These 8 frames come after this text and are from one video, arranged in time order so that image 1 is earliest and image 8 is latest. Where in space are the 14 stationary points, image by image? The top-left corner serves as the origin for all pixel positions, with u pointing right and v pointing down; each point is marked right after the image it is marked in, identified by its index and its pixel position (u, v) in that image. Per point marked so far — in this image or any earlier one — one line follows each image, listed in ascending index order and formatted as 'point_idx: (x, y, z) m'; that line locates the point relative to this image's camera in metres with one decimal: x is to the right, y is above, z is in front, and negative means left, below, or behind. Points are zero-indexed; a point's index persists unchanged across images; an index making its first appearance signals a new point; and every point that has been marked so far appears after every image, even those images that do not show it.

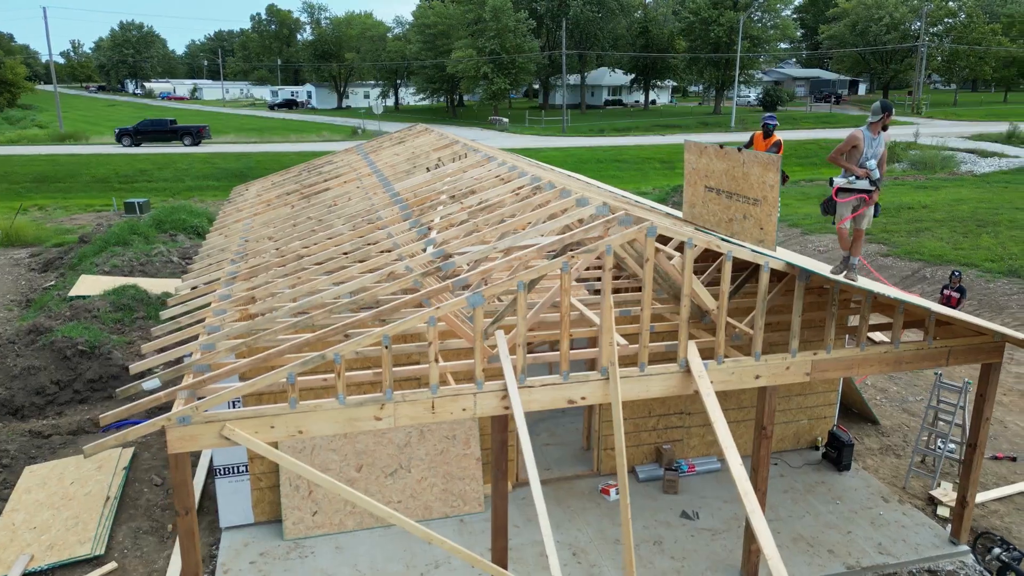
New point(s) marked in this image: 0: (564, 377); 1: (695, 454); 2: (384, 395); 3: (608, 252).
0: (+0.4, -0.6, +5.1) m
1: (+2.0, -1.8, +7.9) m
2: (-0.9, -0.7, +4.8) m
3: (+0.7, +0.3, +5.0) m
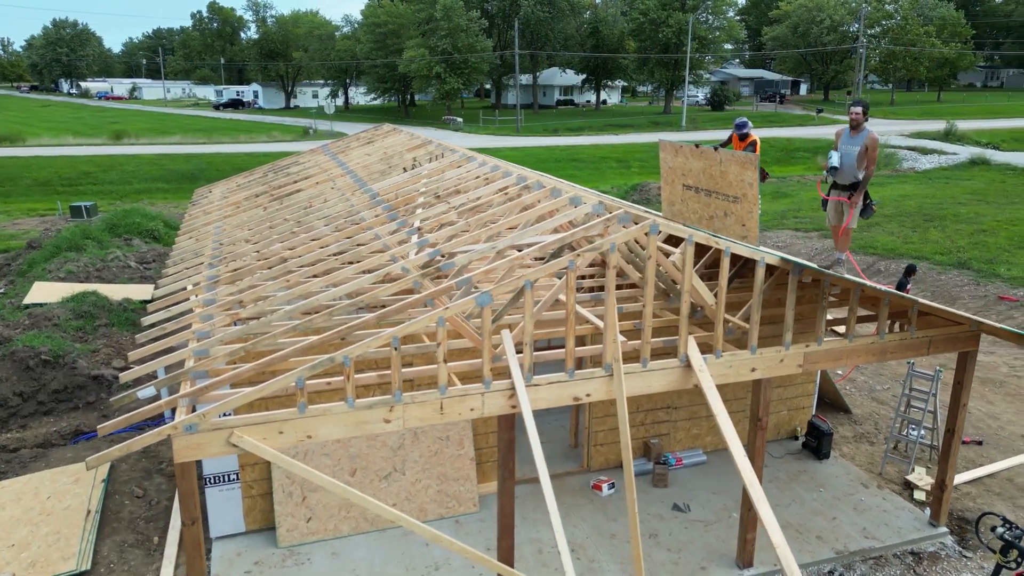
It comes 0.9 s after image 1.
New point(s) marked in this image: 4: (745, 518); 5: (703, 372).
0: (+0.4, -0.6, +5.1) m
1: (+1.9, -1.8, +8.0) m
2: (-0.8, -0.7, +4.7) m
3: (+0.8, +0.3, +5.1) m
4: (+2.0, -2.0, +6.1) m
5: (+1.4, -0.6, +5.2) m
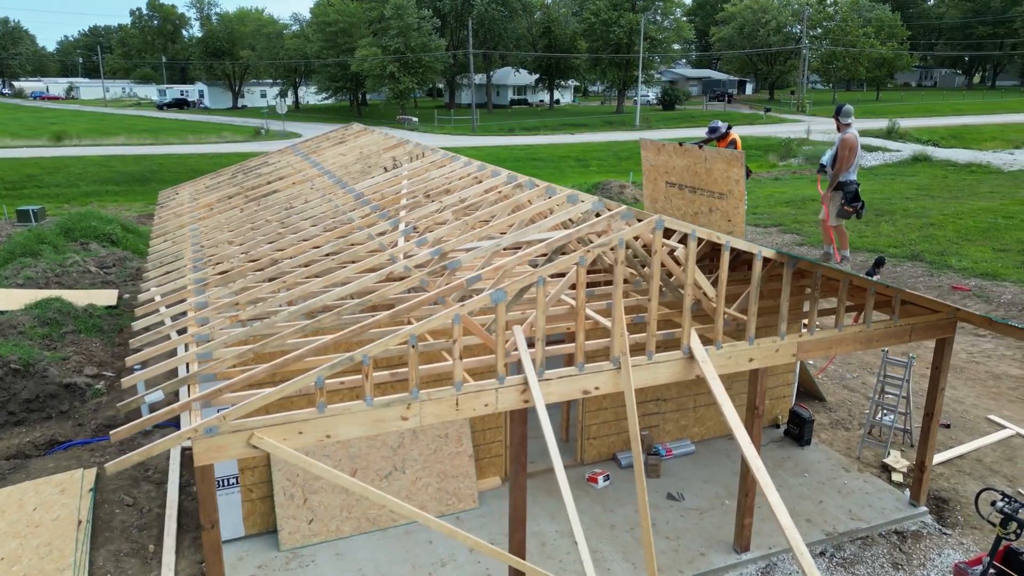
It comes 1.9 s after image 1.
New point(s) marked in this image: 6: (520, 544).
0: (+0.5, -0.6, +5.2) m
1: (+1.8, -1.7, +8.2) m
2: (-0.7, -0.7, +4.7) m
3: (+0.8, +0.3, +5.2) m
4: (+2.1, -2.0, +6.3) m
5: (+1.5, -0.6, +5.4) m
6: (+0.1, -2.0, +5.4) m
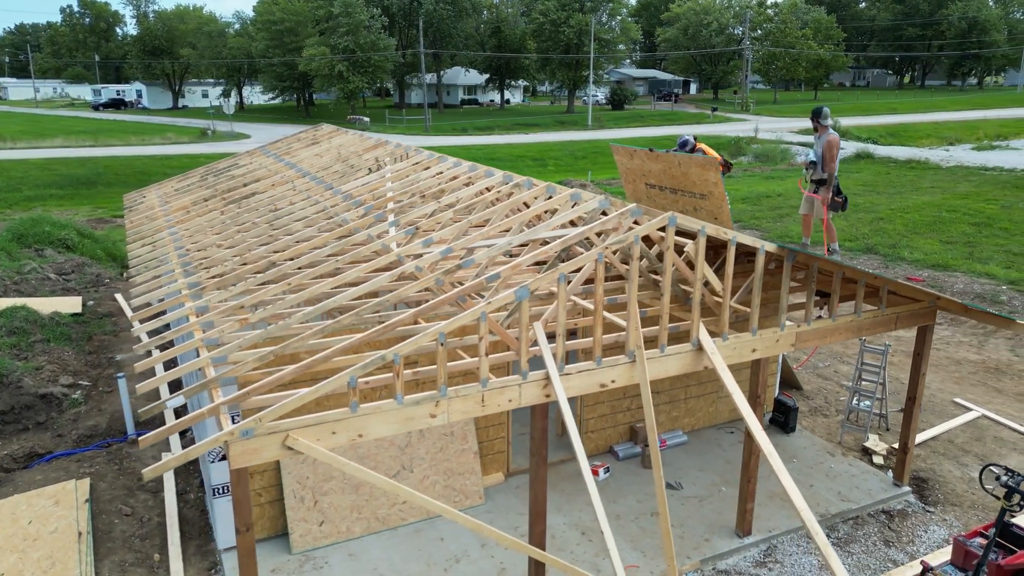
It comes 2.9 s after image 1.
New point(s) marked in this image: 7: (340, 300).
0: (+0.6, -0.6, +5.4) m
1: (+1.8, -1.7, +8.4) m
2: (-0.5, -0.7, +4.8) m
3: (+0.9, +0.4, +5.4) m
4: (+2.2, -1.9, +6.6) m
5: (+1.6, -0.5, +5.6) m
6: (+0.2, -1.9, +5.5) m
7: (-1.4, -0.1, +5.6) m
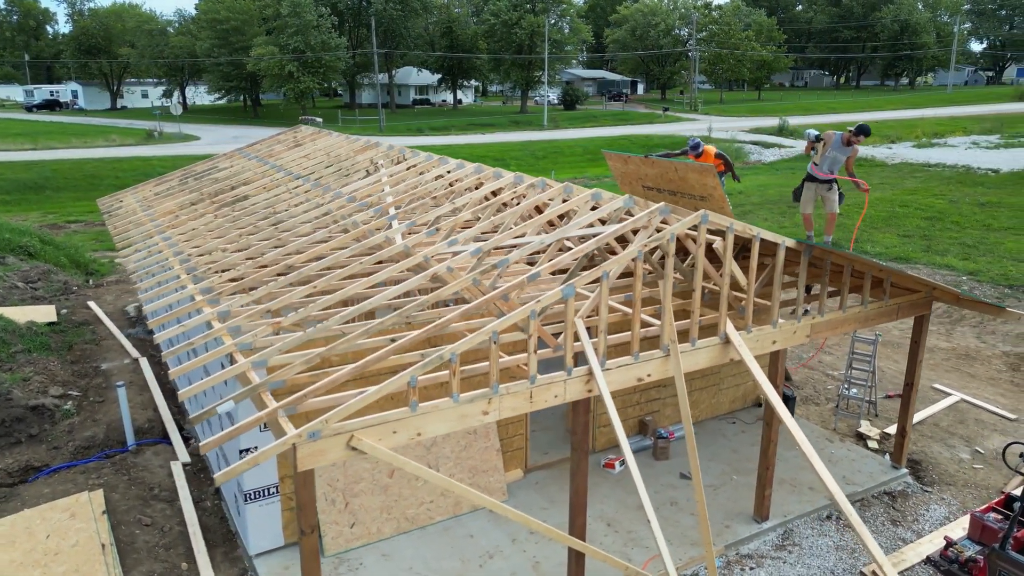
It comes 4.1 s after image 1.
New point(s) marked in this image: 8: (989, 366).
0: (+1.0, -0.5, +5.5) m
1: (+1.9, -1.6, +8.6) m
2: (-0.2, -0.7, +4.9) m
3: (+1.2, +0.4, +5.5) m
4: (+2.4, -1.8, +6.8) m
5: (+1.9, -0.5, +5.8) m
6: (+0.5, -1.9, +5.7) m
7: (-1.1, -0.1, +5.6) m
8: (+7.9, -1.3, +11.7) m
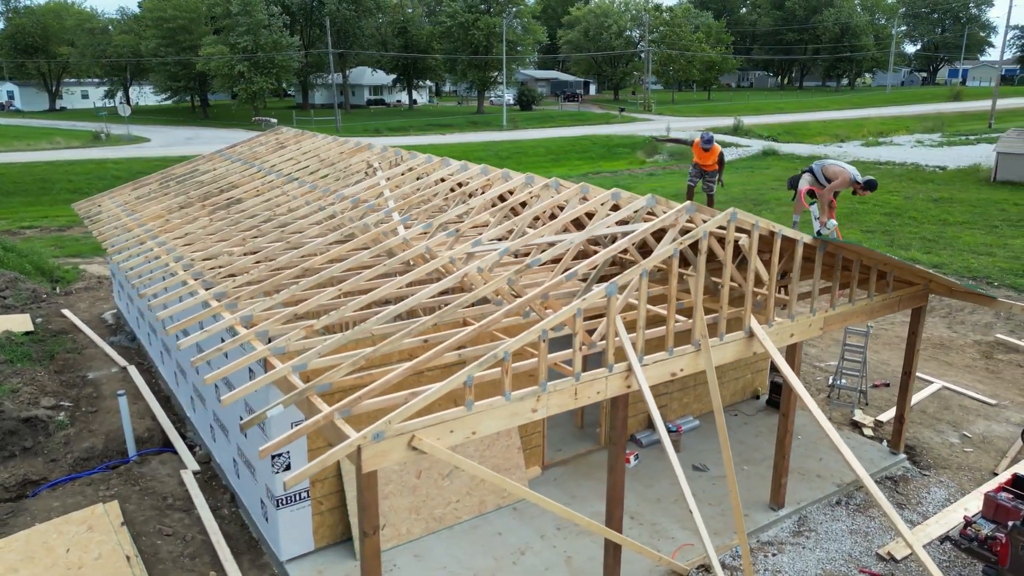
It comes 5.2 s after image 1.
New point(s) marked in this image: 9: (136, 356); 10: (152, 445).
0: (+1.3, -0.5, +5.7) m
1: (+2.1, -1.6, +8.8) m
2: (+0.2, -0.7, +5.0) m
3: (+1.5, +0.4, +5.7) m
4: (+2.6, -1.8, +7.0) m
5: (+2.2, -0.4, +6.0) m
6: (+0.9, -1.9, +5.8) m
7: (-0.8, -0.1, +5.6) m
8: (+7.8, -1.1, +12.2) m
9: (-6.3, -1.1, +11.8) m
10: (-4.5, -2.0, +8.8) m
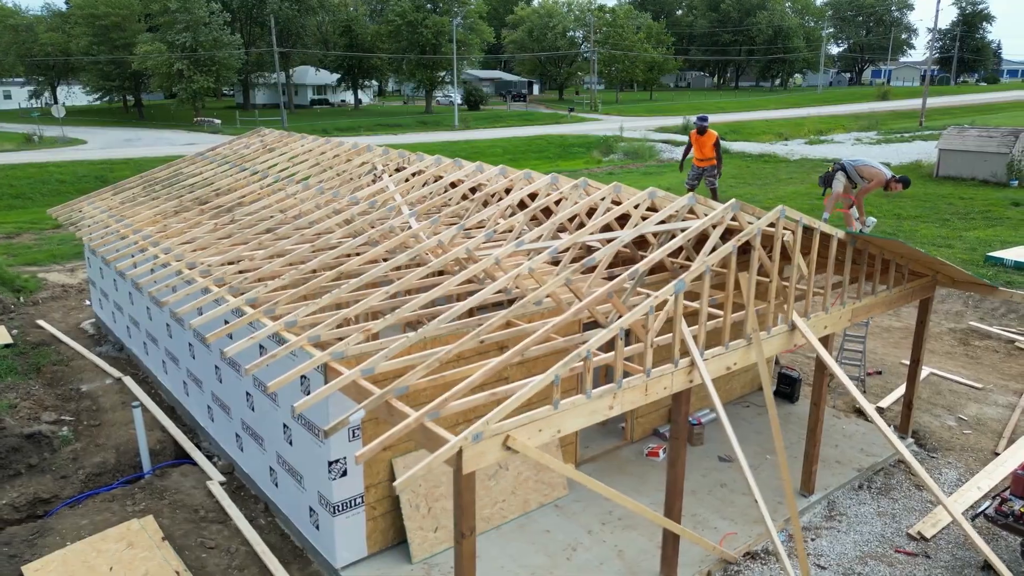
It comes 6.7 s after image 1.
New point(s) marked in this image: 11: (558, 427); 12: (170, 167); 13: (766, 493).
0: (+1.7, -0.5, +5.8) m
1: (+2.3, -1.6, +9.0) m
2: (+0.7, -0.7, +5.1) m
3: (+2.0, +0.4, +5.9) m
4: (+3.1, -1.7, +7.3) m
5: (+2.6, -0.4, +6.3) m
6: (+1.4, -1.9, +5.9) m
7: (-0.3, -0.1, +5.6) m
8: (+7.8, -1.0, +12.8) m
9: (-6.2, -1.3, +11.4) m
10: (-4.2, -2.0, +8.5) m
11: (+0.3, -0.9, +4.8) m
12: (-6.6, +2.3, +13.6) m
13: (+2.7, -2.2, +7.5) m
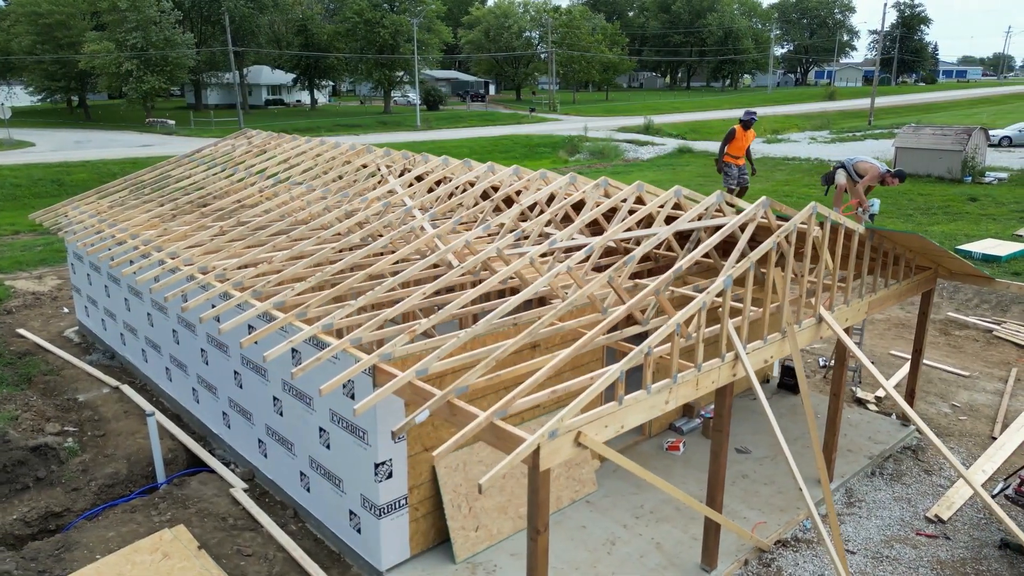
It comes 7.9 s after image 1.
0: (+2.1, -0.4, +6.0) m
1: (+2.5, -1.5, +9.2) m
2: (+1.1, -0.7, +5.2) m
3: (+2.3, +0.5, +6.1) m
4: (+3.4, -1.7, +7.5) m
5: (+3.0, -0.3, +6.5) m
6: (+1.8, -1.9, +6.1) m
7: (+0.1, -0.1, +5.7) m
8: (+7.8, -0.8, +13.3) m
9: (-6.1, -1.4, +11.1) m
10: (-3.9, -2.1, +8.3) m
11: (+0.7, -0.9, +4.8) m
12: (-6.7, +2.2, +13.3) m
13: (+3.0, -2.1, +7.7) m
